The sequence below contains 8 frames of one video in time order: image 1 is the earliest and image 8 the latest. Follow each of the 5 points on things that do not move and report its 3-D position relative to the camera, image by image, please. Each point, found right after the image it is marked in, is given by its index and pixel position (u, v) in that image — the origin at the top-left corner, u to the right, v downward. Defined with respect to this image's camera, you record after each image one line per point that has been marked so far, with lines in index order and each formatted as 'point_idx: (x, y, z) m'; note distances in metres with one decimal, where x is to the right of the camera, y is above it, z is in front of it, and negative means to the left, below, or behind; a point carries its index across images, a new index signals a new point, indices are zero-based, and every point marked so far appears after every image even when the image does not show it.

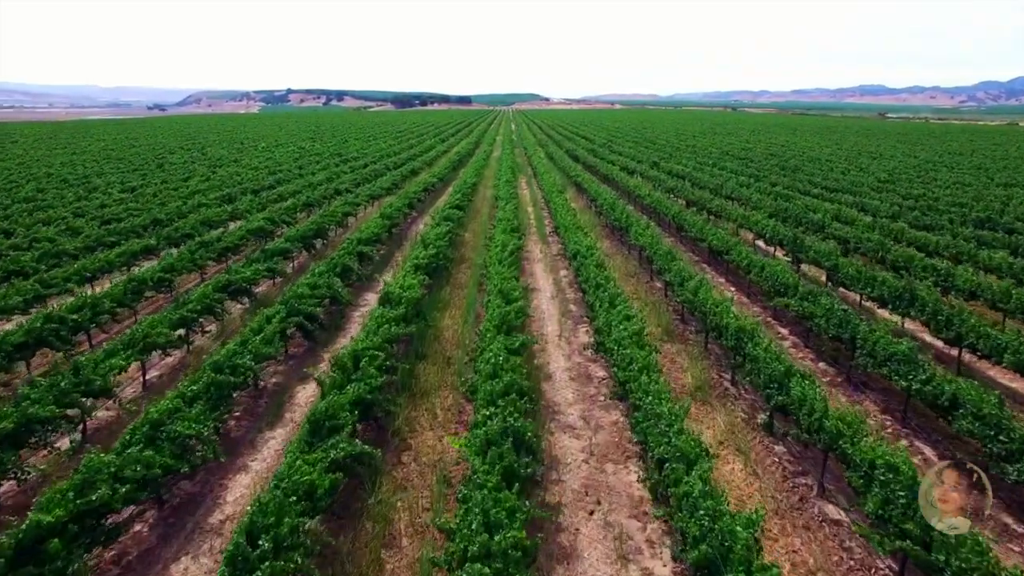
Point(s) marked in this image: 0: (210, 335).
0: (-7.2, -1.1, +15.8) m
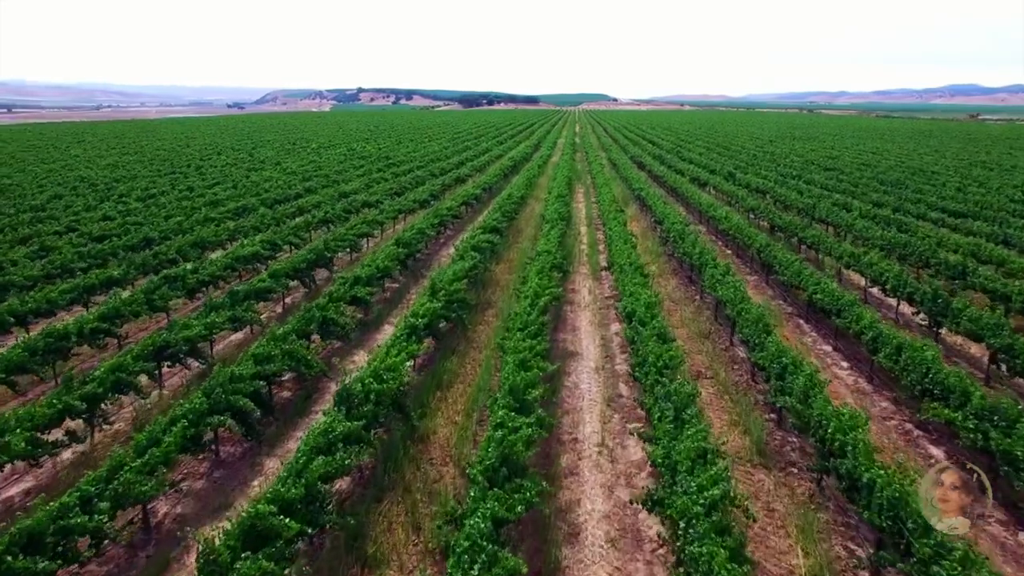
0: (-6.9, -2.4, +11.7) m
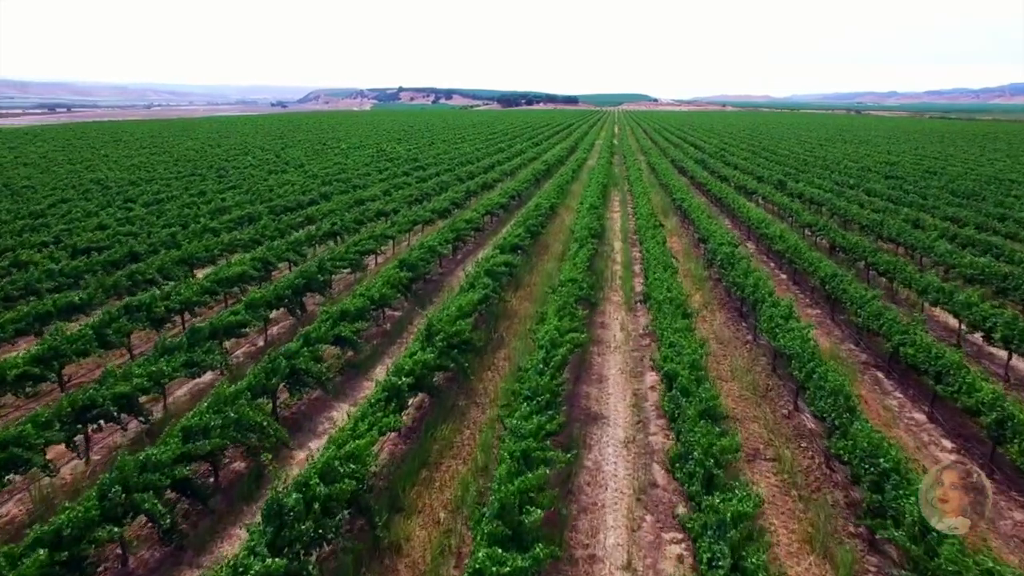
0: (-6.9, -3.1, +9.3) m
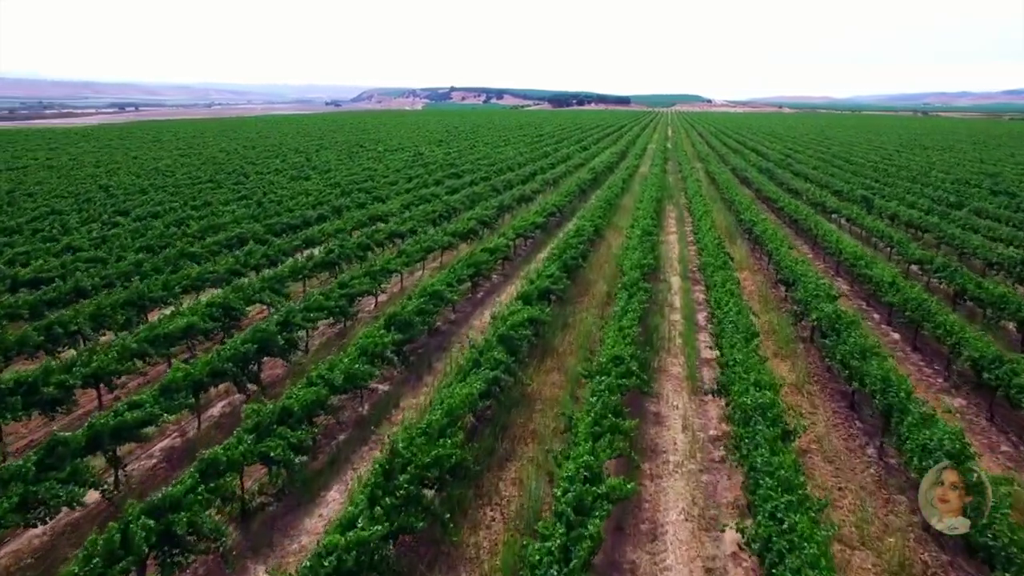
0: (-7.1, -4.4, +5.0) m
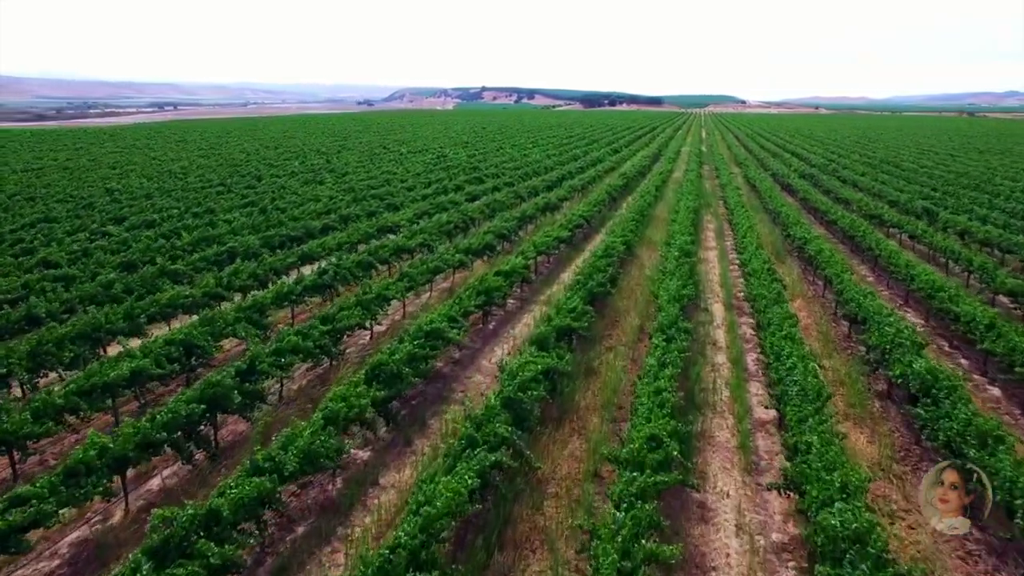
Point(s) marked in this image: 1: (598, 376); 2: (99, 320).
0: (-7.4, -5.1, +2.6) m
1: (+1.8, -1.8, +14.1) m
2: (-9.2, -0.7, +14.8) m
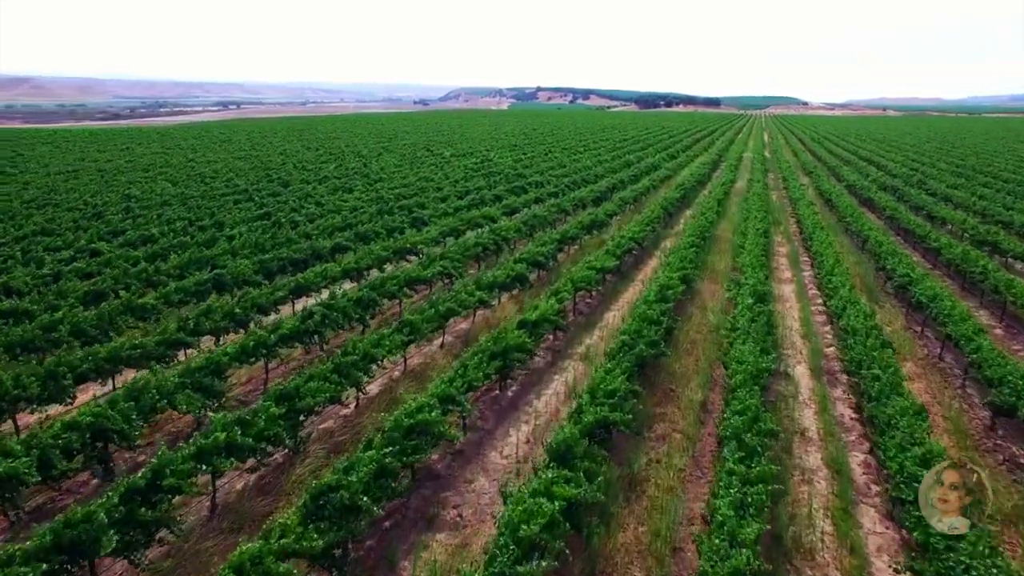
0: (-8.1, -6.1, -0.6) m
1: (+2.0, -3.0, +10.1) m
2: (-8.9, -1.7, +11.6) m
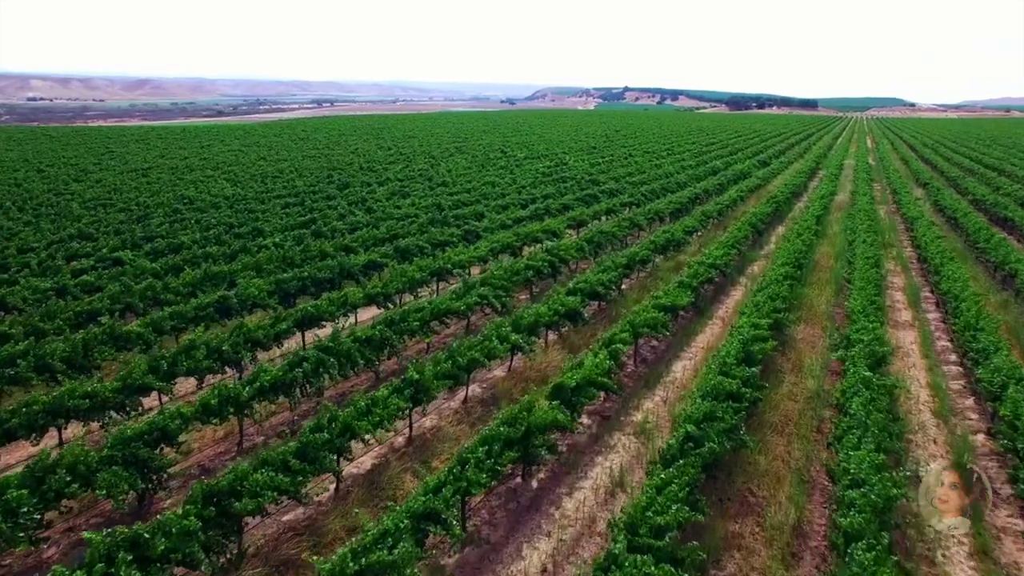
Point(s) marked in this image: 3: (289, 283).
0: (-9.6, -6.7, -2.8) m
1: (+1.9, -4.0, +6.5) m
2: (-8.7, -2.3, +9.4) m
3: (-6.2, +0.2, +18.7) m
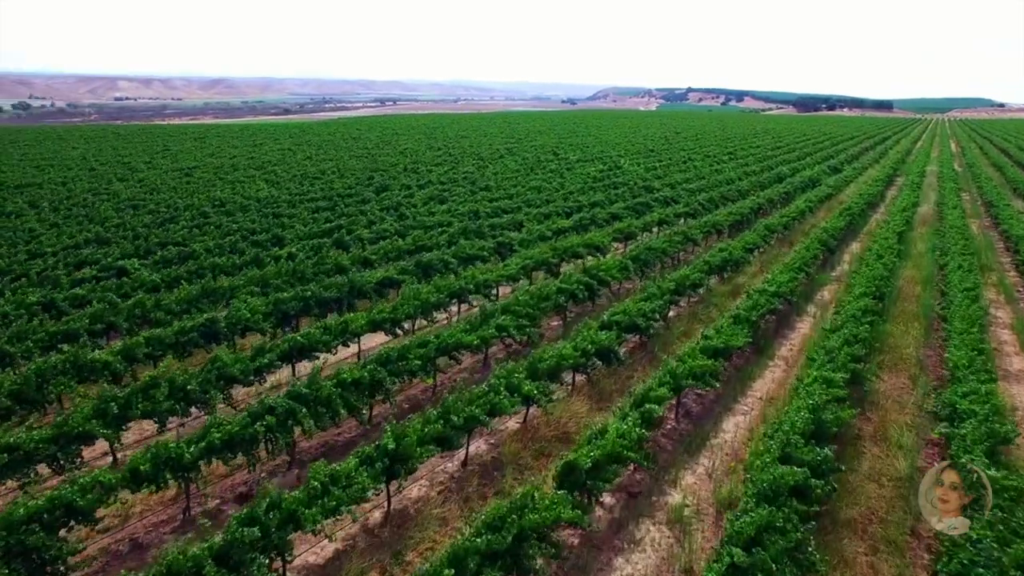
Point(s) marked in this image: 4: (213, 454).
0: (-10.9, -7.1, -4.4) m
1: (+1.4, -4.8, +4.0) m
2: (-8.9, -2.8, +7.7) m
3: (-5.6, -0.4, +16.7) m
4: (-4.5, -2.4, +10.0) m
